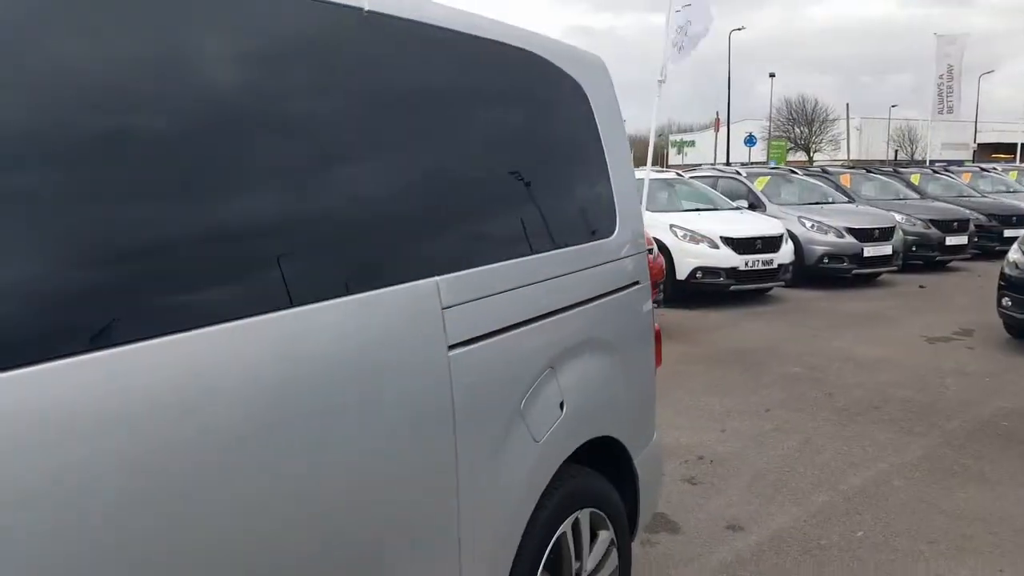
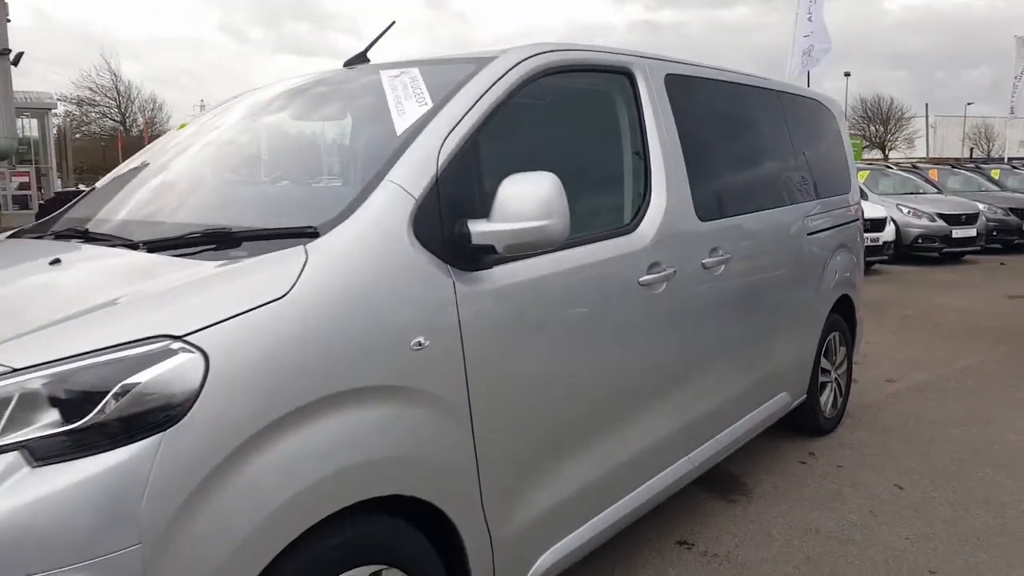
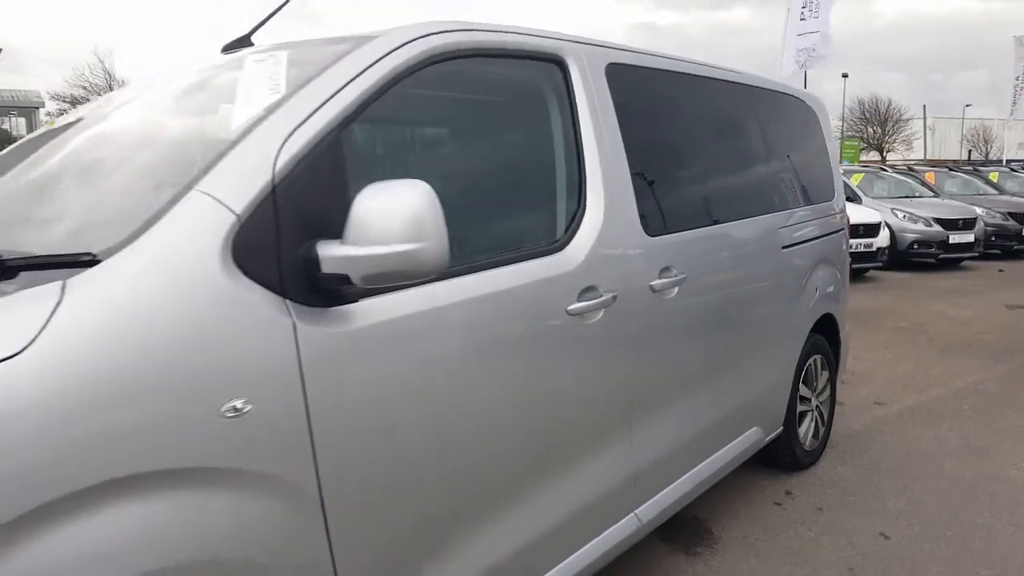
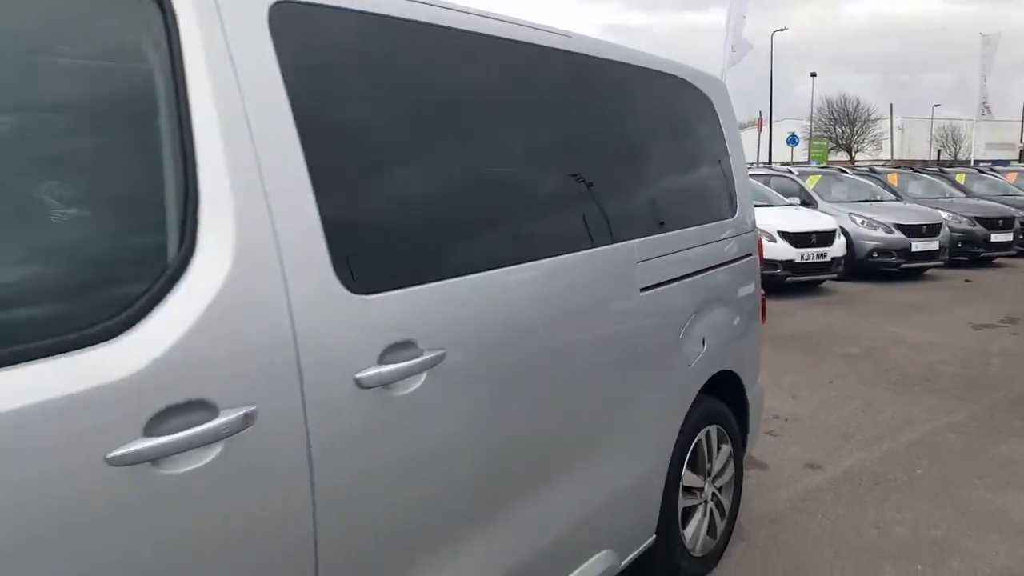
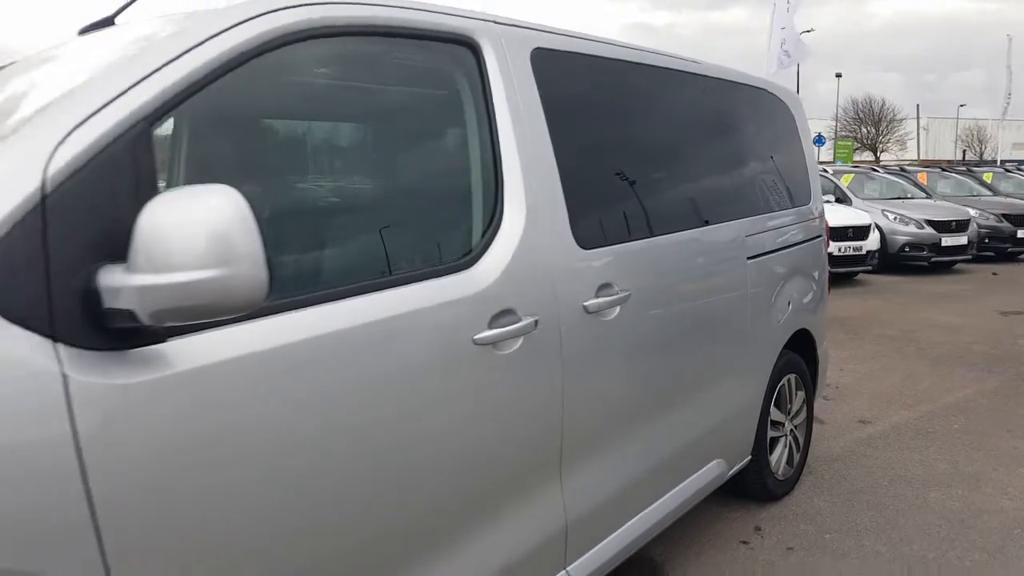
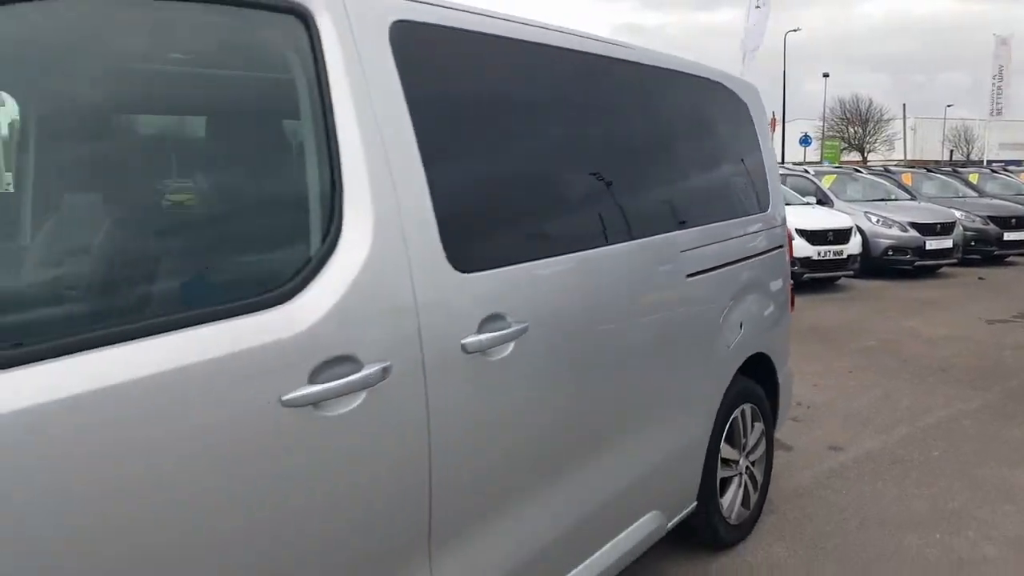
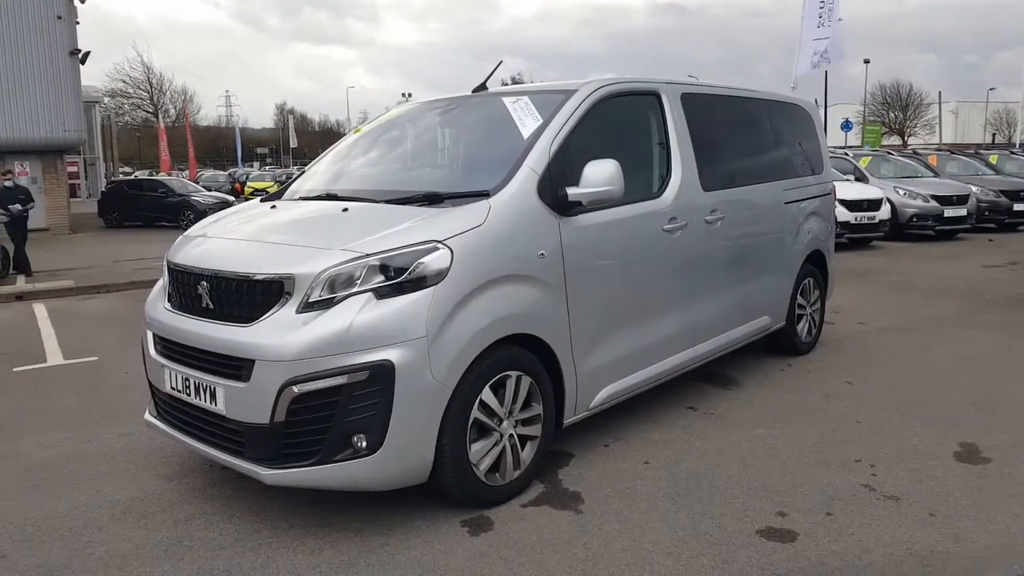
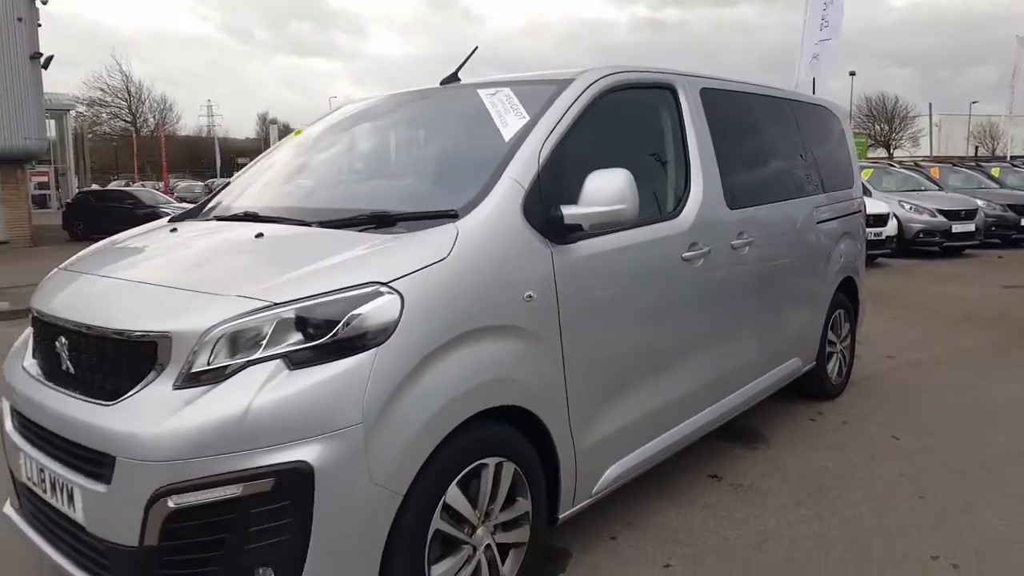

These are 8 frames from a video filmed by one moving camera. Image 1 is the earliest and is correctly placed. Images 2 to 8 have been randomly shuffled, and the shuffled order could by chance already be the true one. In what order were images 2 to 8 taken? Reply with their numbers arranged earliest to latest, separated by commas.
4, 6, 5, 3, 2, 8, 7
